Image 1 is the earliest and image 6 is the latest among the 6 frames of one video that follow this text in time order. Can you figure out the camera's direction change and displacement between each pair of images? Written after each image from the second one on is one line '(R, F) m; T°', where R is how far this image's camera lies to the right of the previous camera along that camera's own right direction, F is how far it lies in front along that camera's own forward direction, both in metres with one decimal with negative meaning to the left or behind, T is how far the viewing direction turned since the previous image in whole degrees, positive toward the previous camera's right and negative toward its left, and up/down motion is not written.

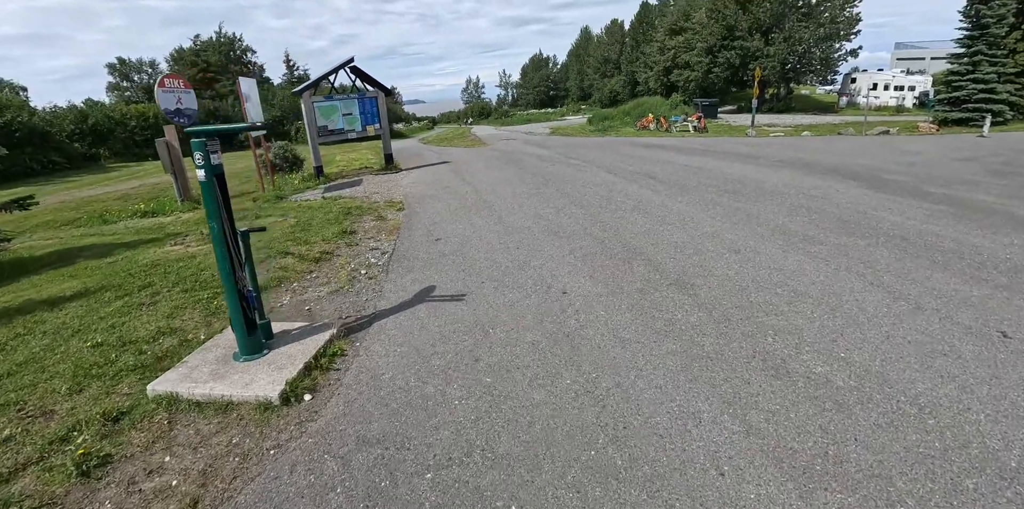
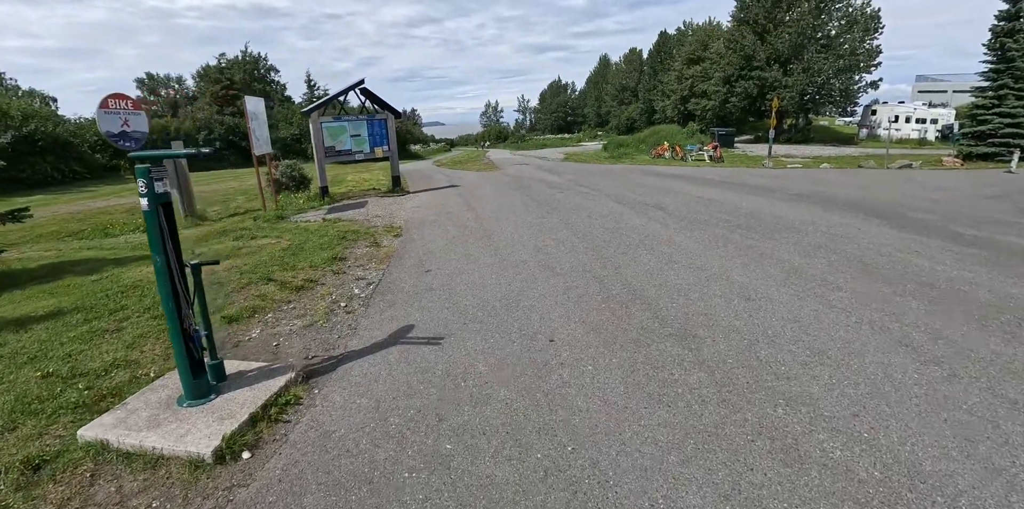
(+0.3, +0.4) m; -2°
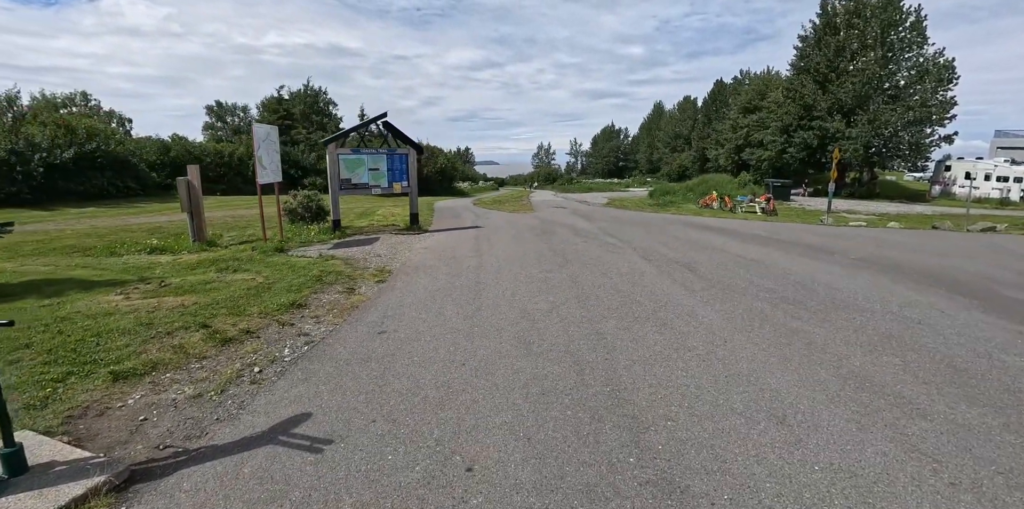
(+0.7, +1.2) m; -5°
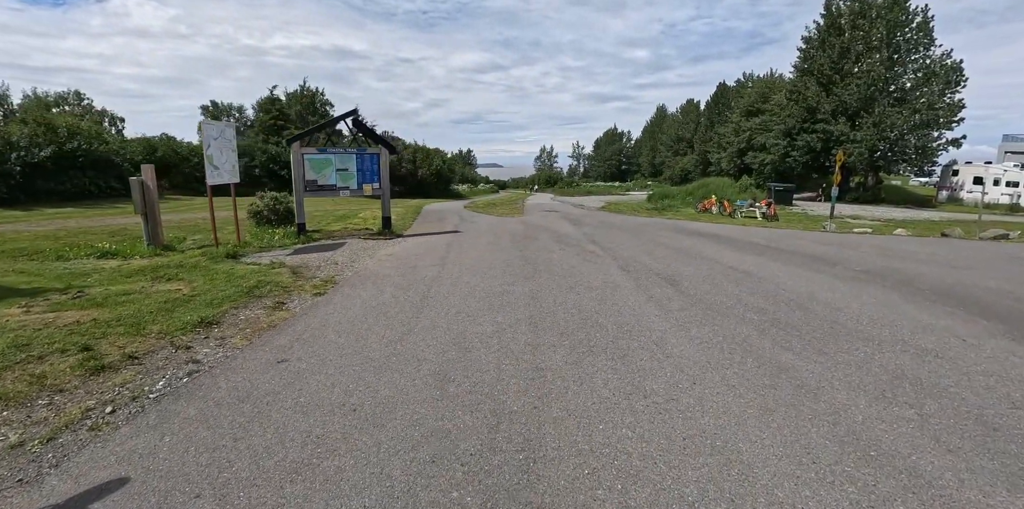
(+0.7, +0.9) m; 0°
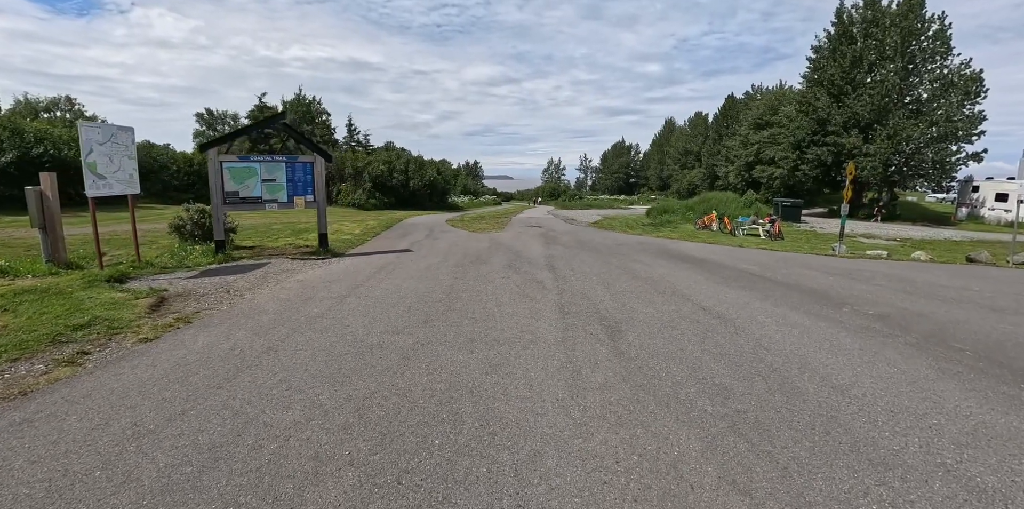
(+1.2, +1.7) m; -1°
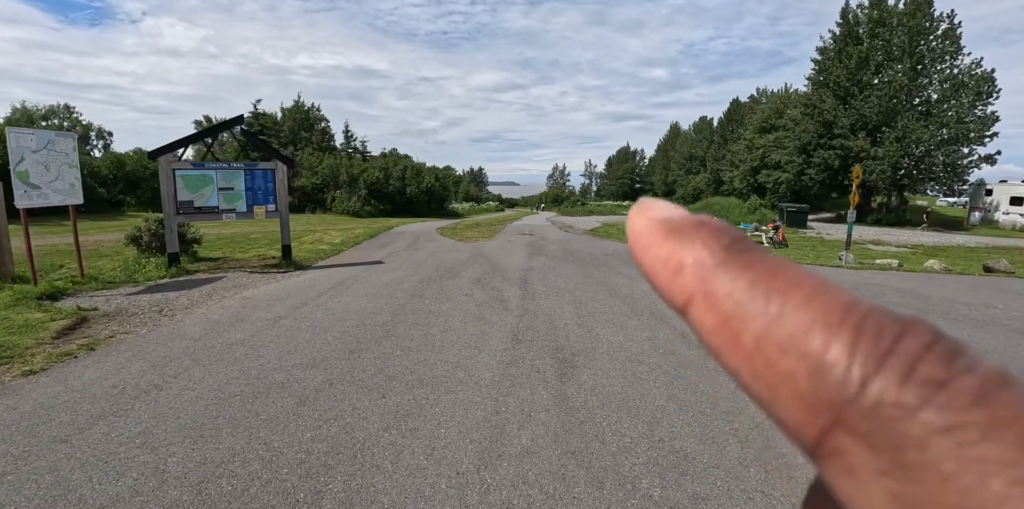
(+0.6, +0.8) m; -1°
